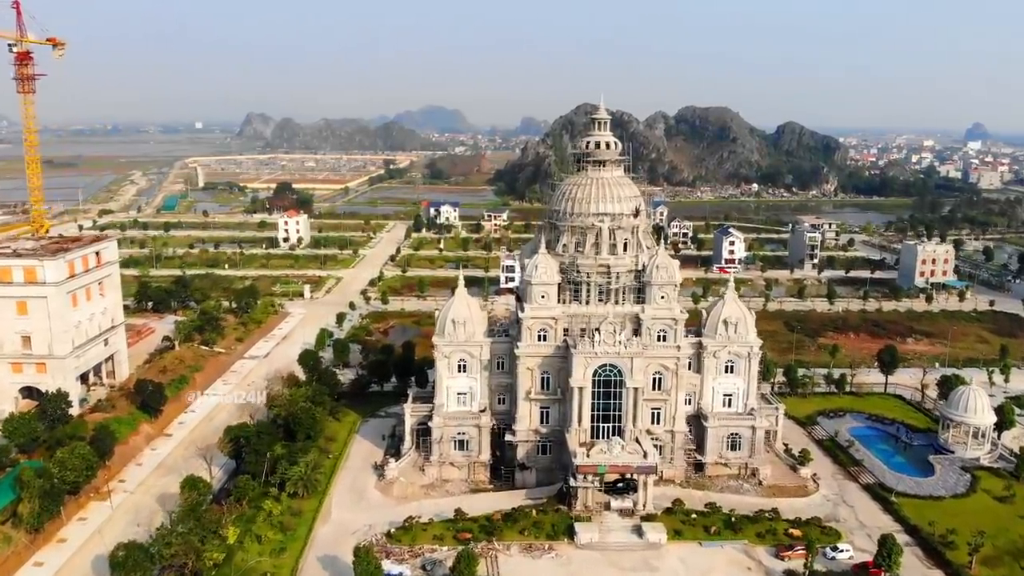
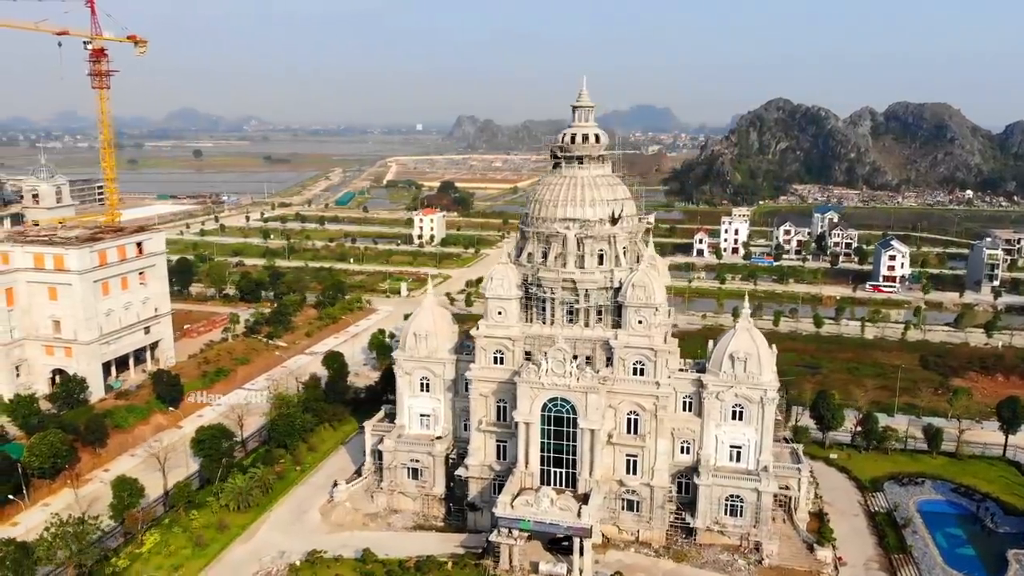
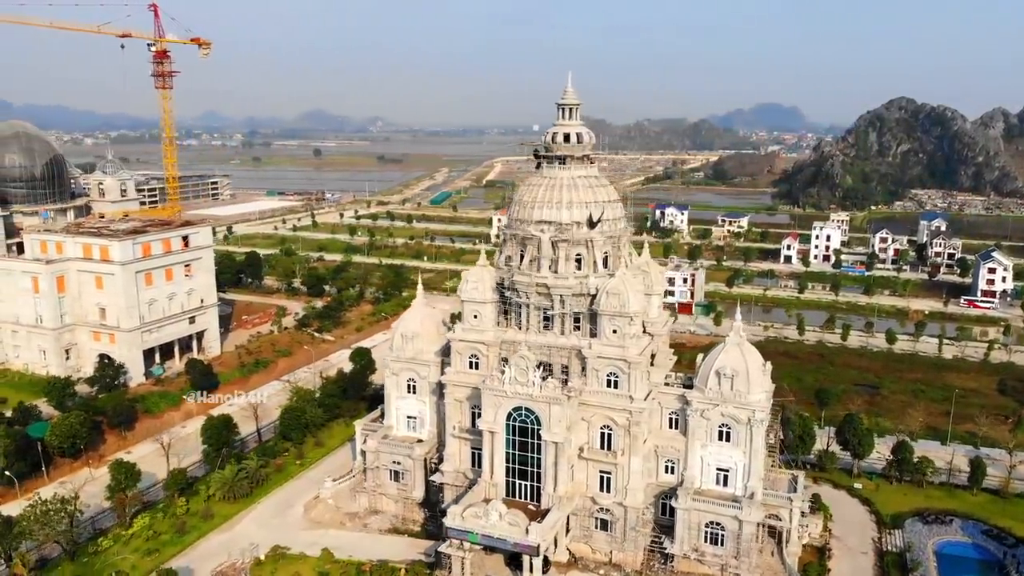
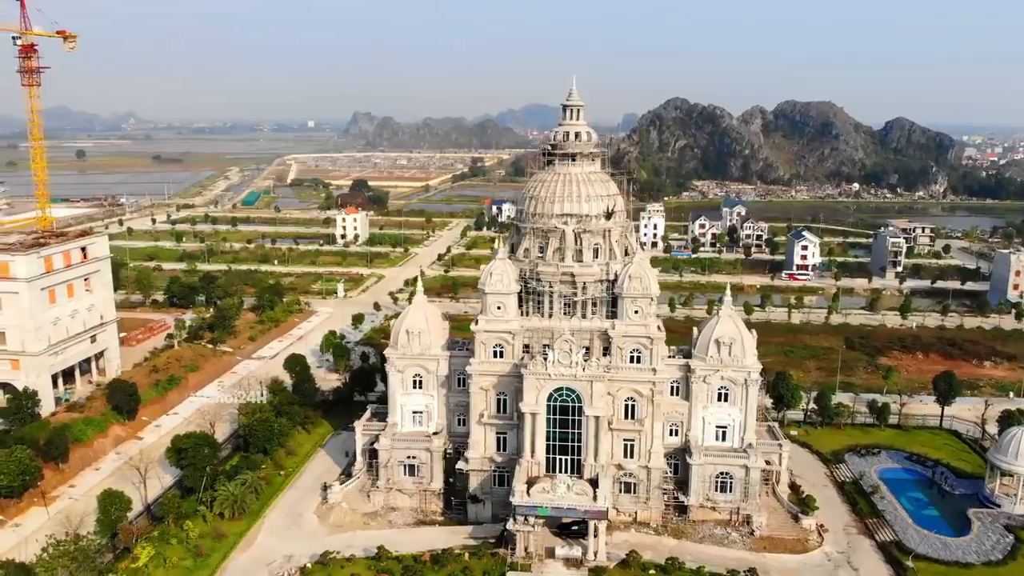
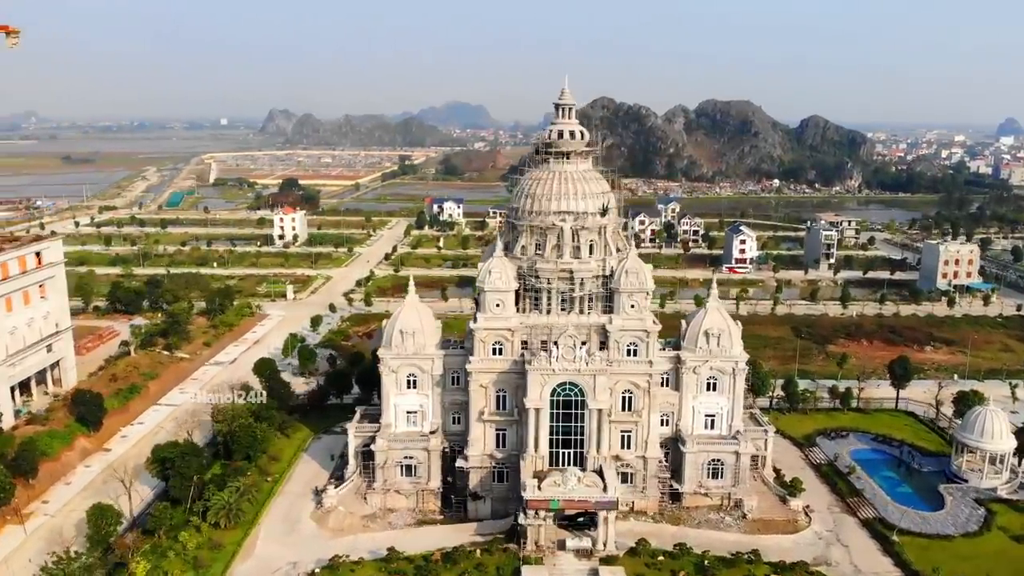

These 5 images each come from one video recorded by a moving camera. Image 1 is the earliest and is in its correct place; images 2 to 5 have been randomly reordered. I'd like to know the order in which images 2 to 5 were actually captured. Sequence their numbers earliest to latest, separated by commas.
5, 4, 2, 3
